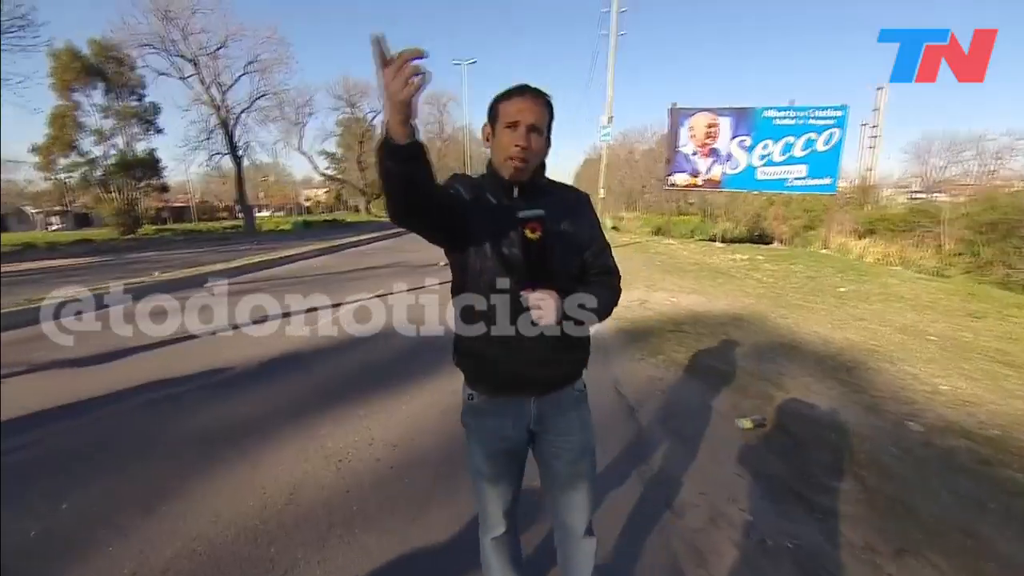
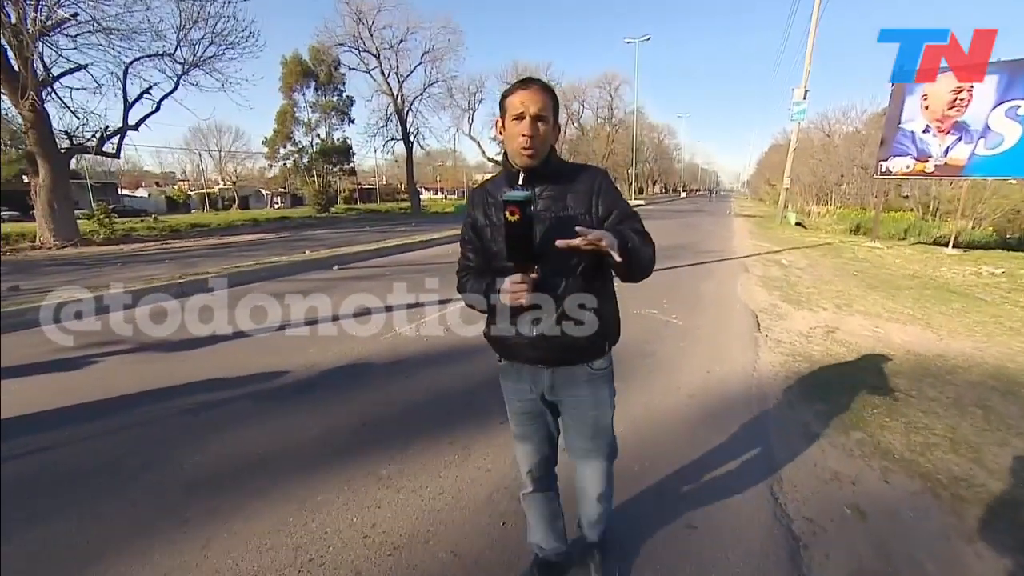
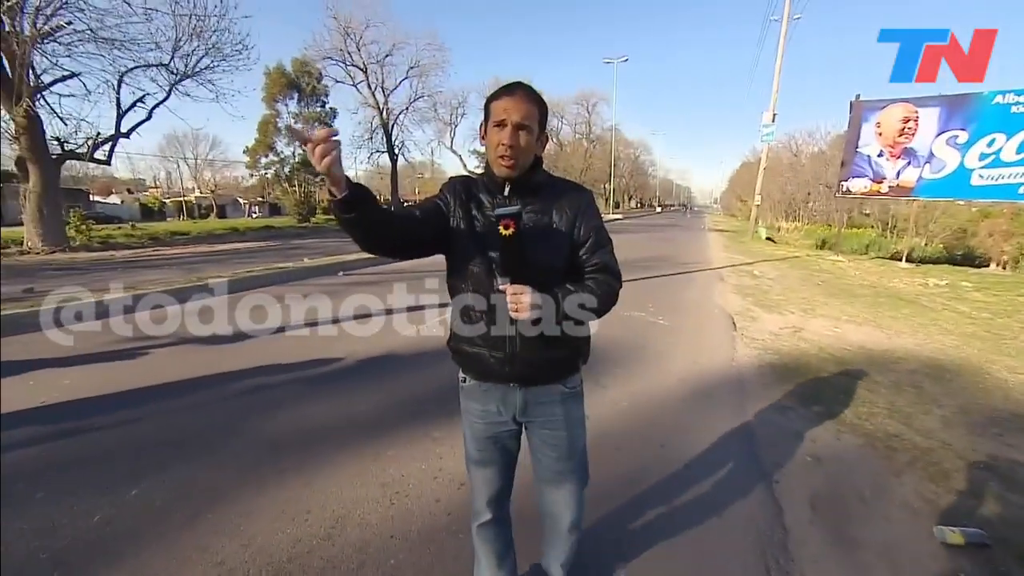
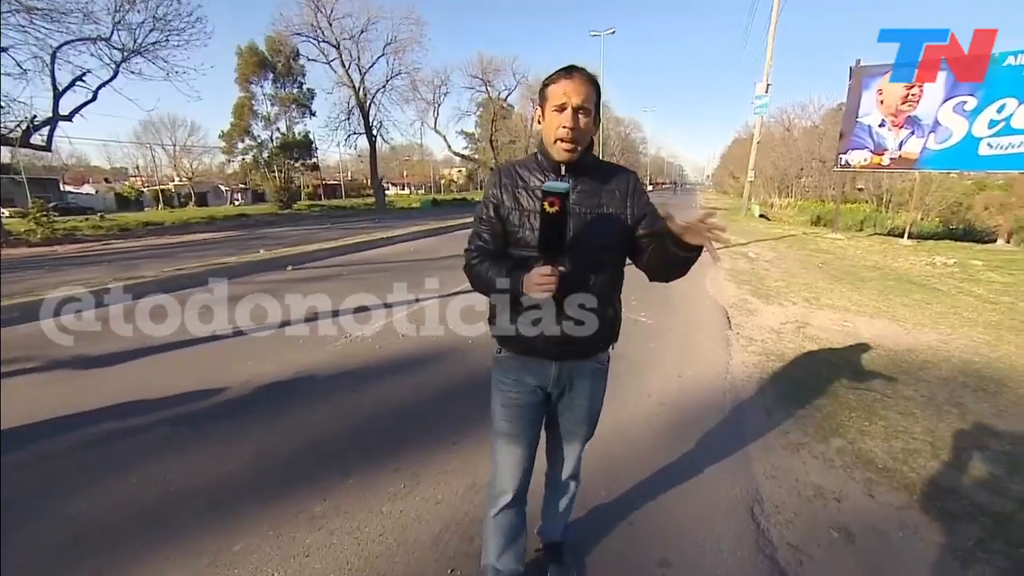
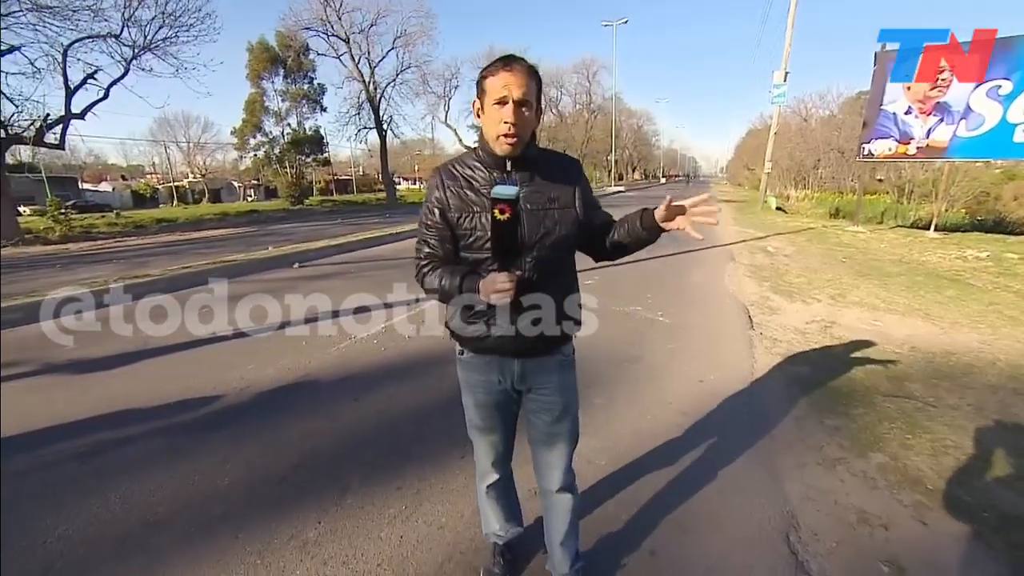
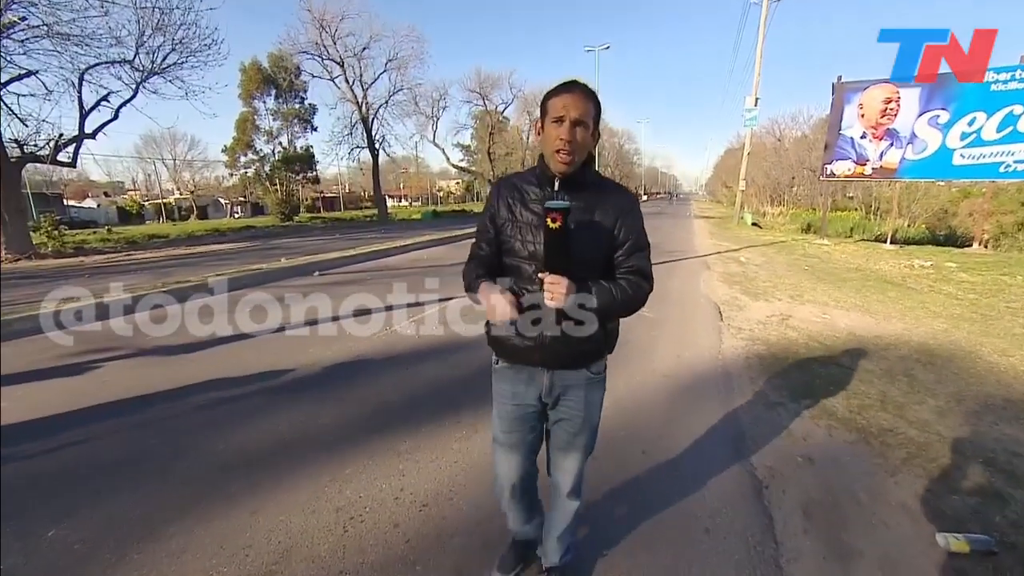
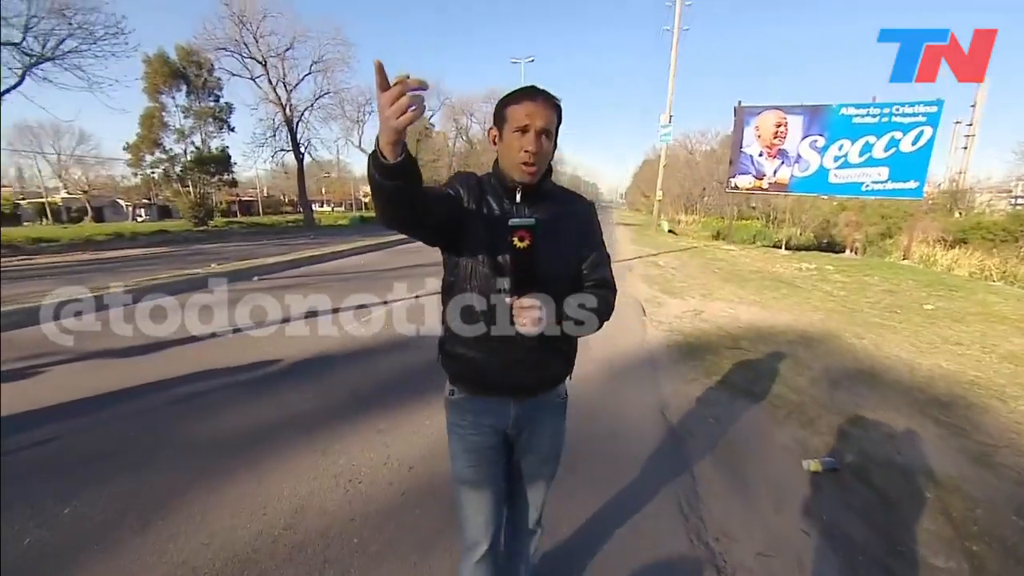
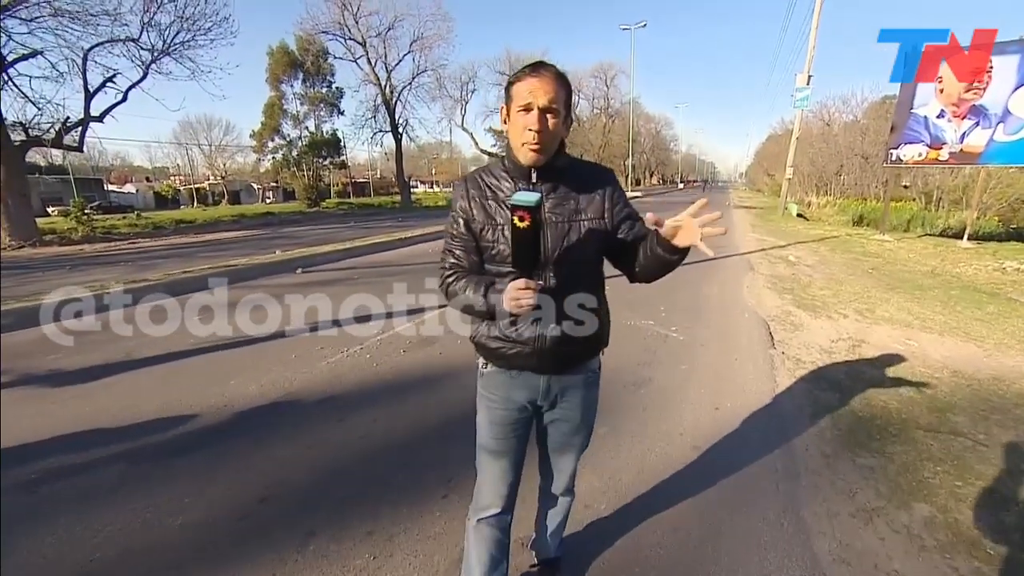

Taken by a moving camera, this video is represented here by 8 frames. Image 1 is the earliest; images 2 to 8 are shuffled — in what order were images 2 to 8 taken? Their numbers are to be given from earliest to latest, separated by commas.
7, 3, 6, 2, 4, 5, 8
